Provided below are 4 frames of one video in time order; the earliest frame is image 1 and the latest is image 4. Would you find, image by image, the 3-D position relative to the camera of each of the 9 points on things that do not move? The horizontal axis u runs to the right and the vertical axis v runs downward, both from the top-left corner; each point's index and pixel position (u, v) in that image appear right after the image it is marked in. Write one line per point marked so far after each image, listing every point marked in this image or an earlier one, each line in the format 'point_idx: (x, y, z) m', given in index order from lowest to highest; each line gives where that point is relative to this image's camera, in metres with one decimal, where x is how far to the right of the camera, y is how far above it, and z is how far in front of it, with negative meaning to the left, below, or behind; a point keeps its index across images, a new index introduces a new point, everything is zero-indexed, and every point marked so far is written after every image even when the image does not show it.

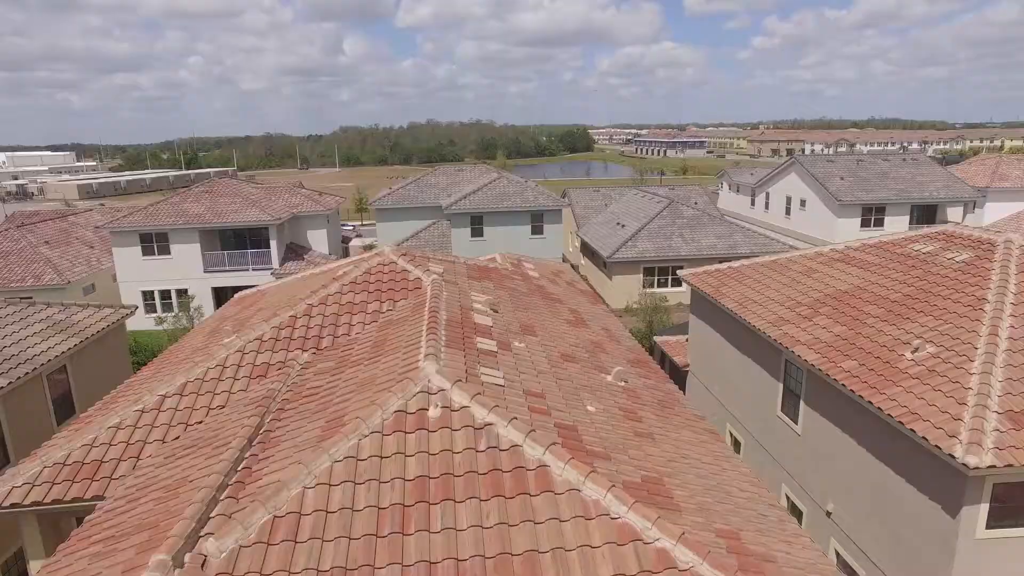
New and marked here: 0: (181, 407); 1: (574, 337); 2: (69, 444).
0: (-5.8, -2.0, +11.3) m
1: (+1.3, -1.0, +14.0) m
2: (-7.3, -2.5, +10.8) m
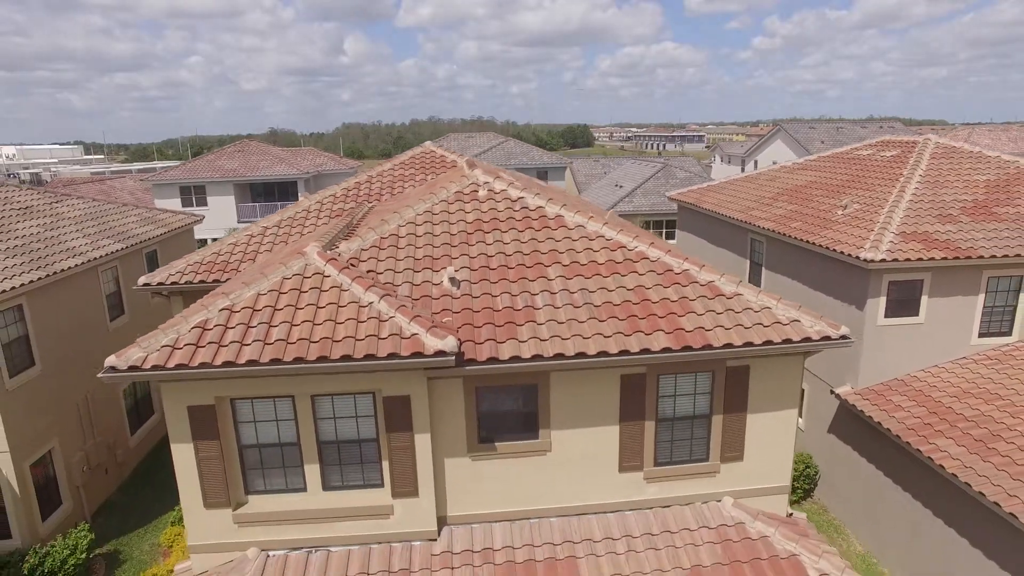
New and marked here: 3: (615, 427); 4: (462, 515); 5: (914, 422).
0: (-5.3, +1.3, +15.0) m
1: (+1.8, +2.3, +17.7) m
2: (-6.8, +0.8, +14.4) m
3: (+1.5, -2.0, +9.2) m
4: (-0.7, -3.2, +9.4) m
5: (+8.2, -2.7, +13.3) m
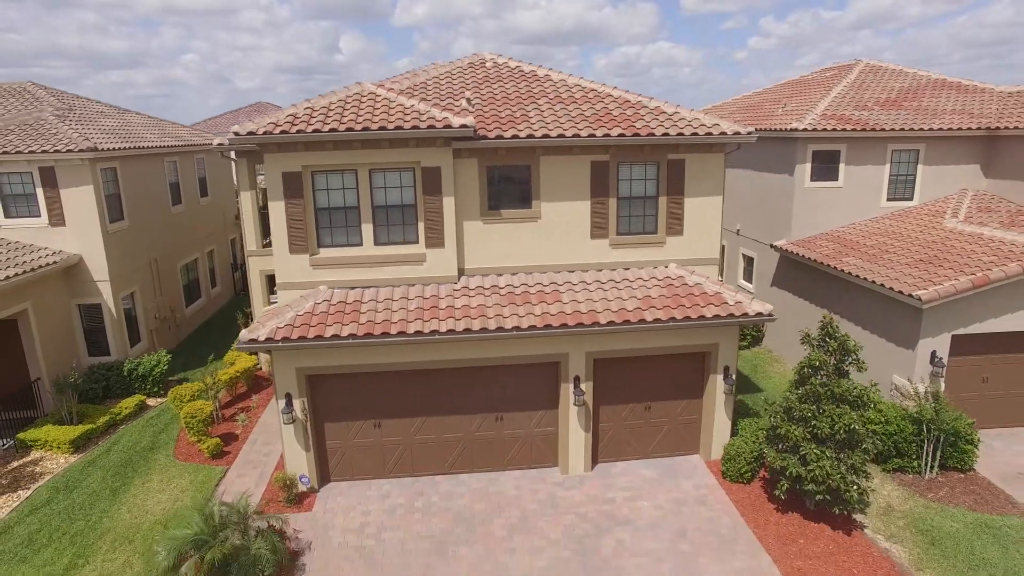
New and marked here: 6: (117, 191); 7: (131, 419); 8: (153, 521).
0: (-5.3, +5.0, +18.5) m
1: (+1.8, +5.9, +21.2) m
2: (-6.9, +4.5, +17.9) m
3: (+1.5, +1.7, +12.8) m
4: (-0.7, +0.4, +12.9) m
5: (+8.2, +0.9, +16.9) m
6: (-11.0, +2.7, +18.2) m
7: (-9.5, -3.3, +16.4) m
8: (-6.6, -4.3, +12.0) m
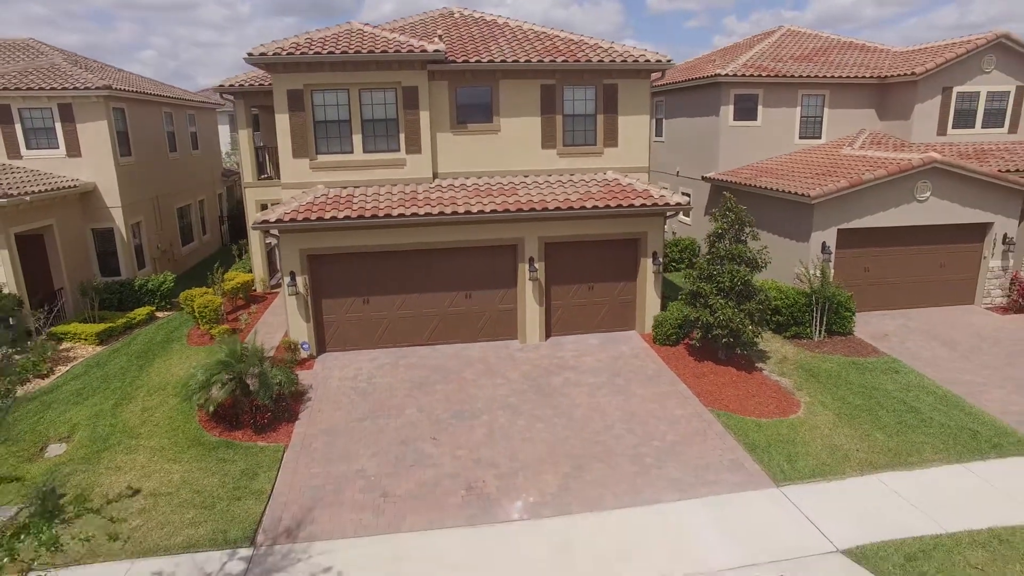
0: (-6.5, +7.2, +20.9) m
1: (+0.5, +8.3, +24.0) m
2: (-7.9, +6.7, +20.3) m
3: (+0.6, +4.0, +15.5) m
4: (-1.5, +2.7, +15.6) m
5: (+7.2, +3.4, +19.9) m
6: (-12.1, +4.9, +20.4) m
7: (-10.5, -1.0, +18.6) m
8: (-7.4, -2.0, +14.4) m
